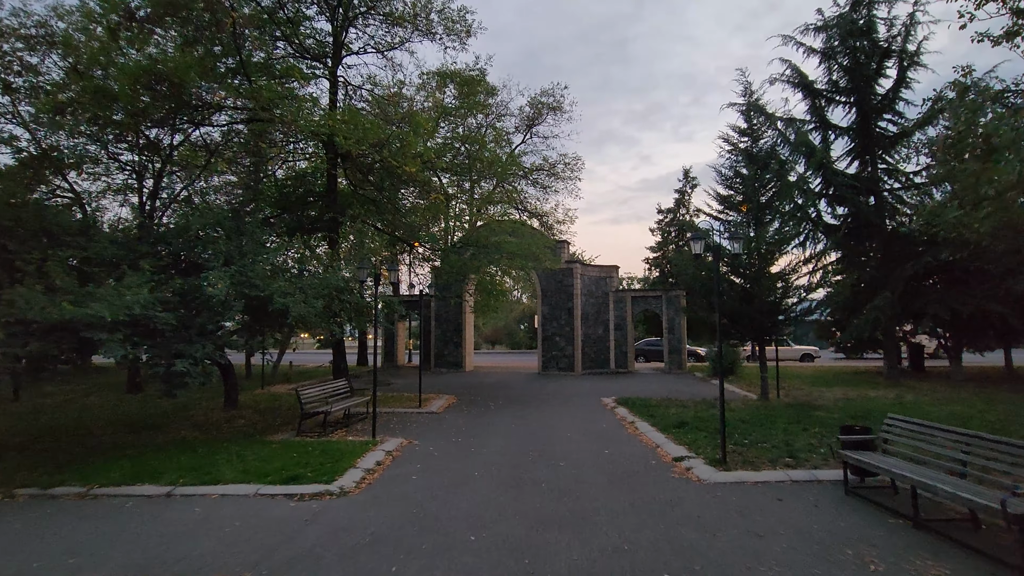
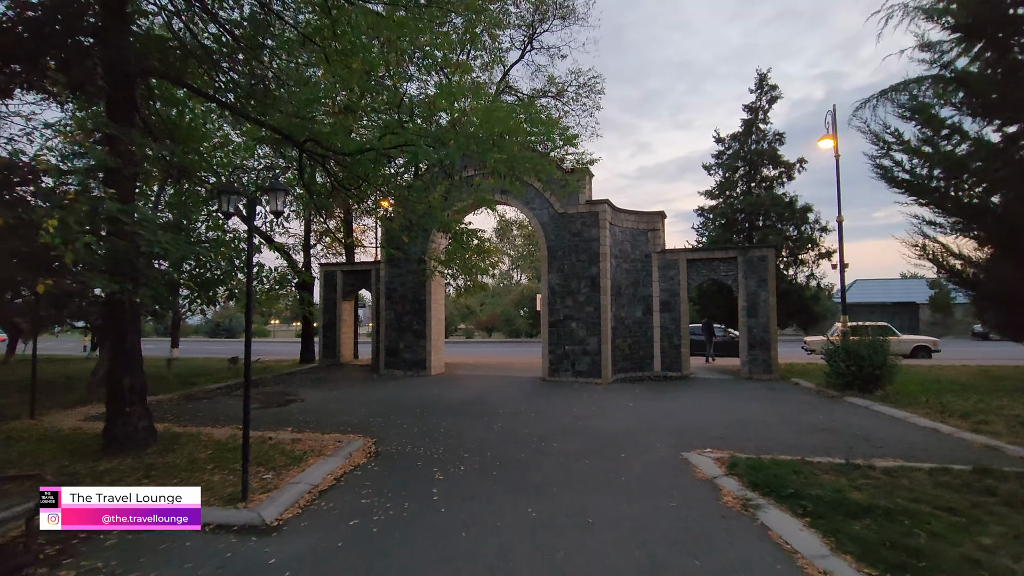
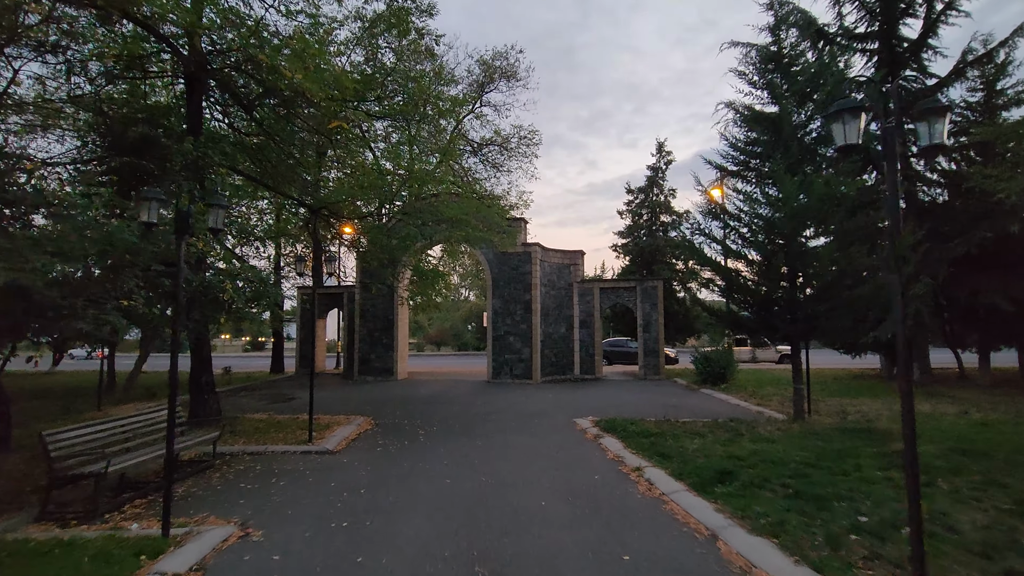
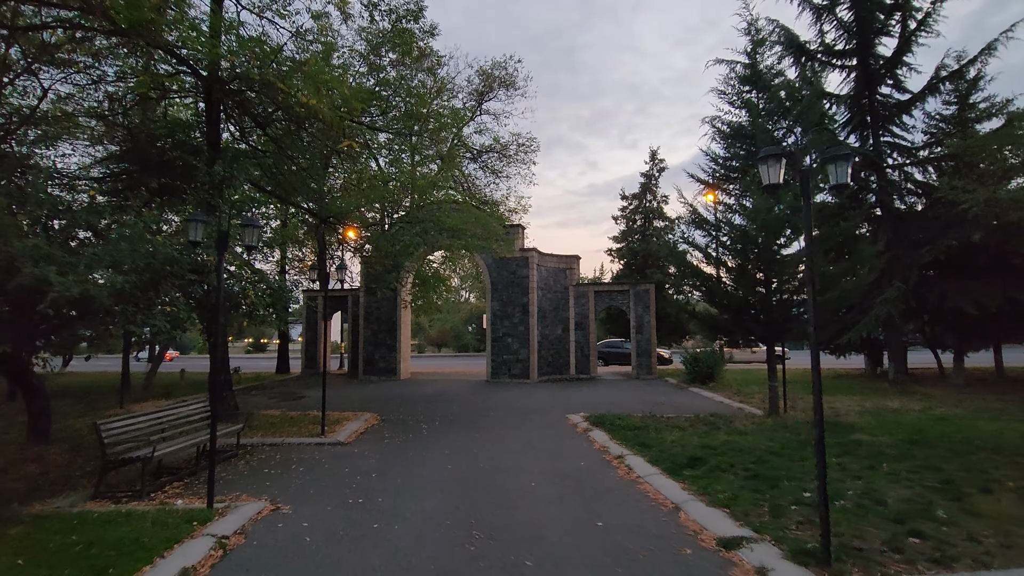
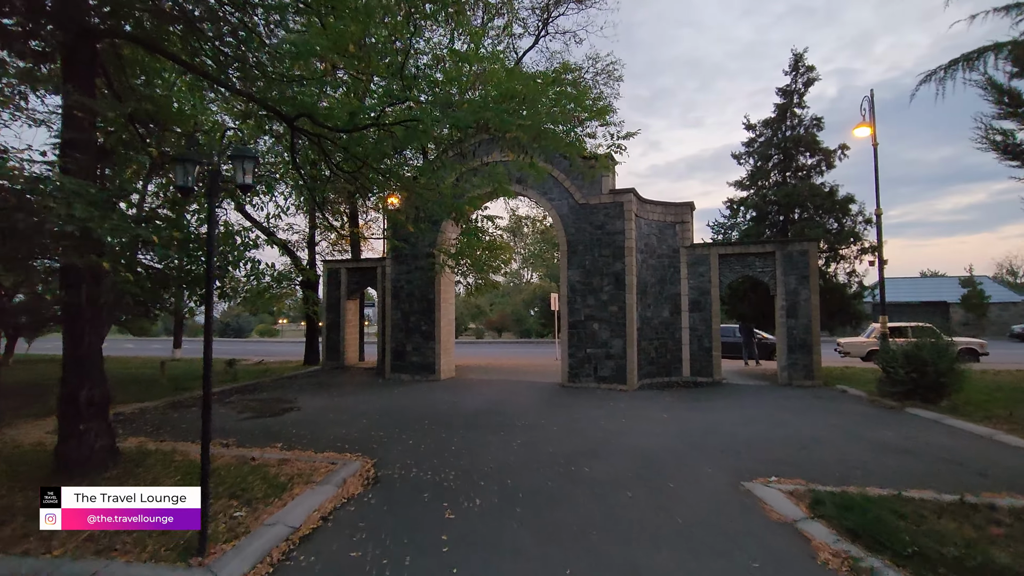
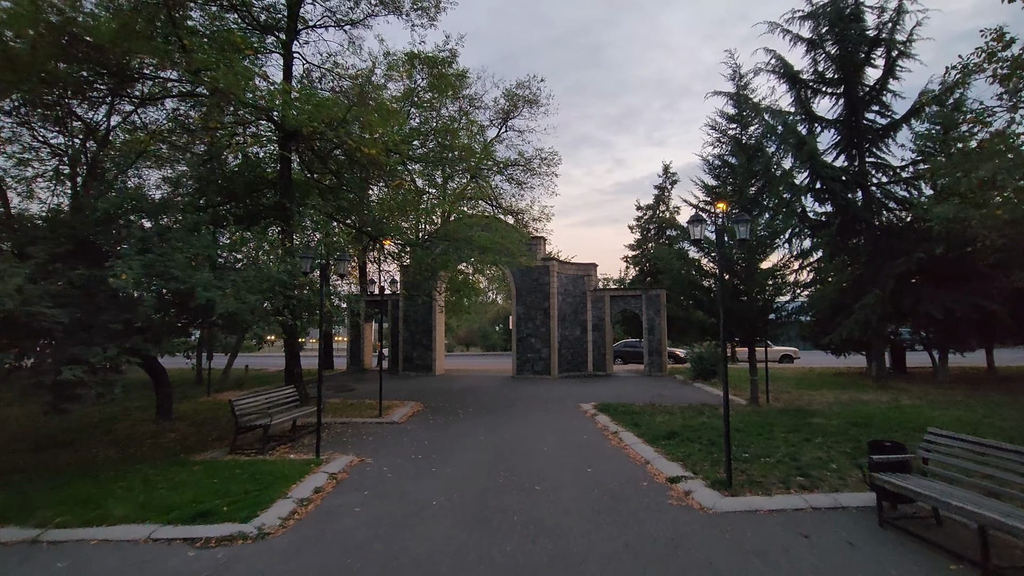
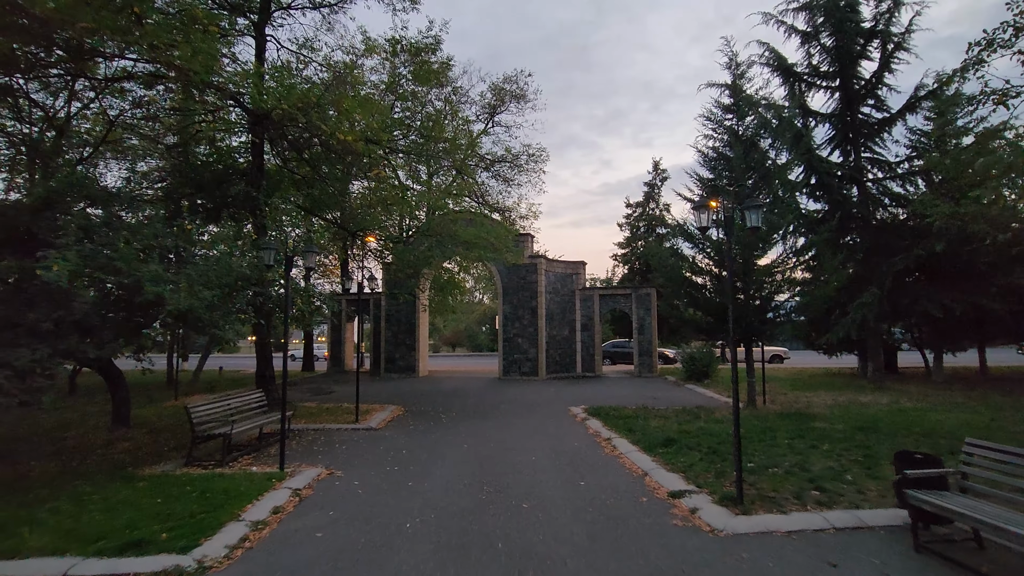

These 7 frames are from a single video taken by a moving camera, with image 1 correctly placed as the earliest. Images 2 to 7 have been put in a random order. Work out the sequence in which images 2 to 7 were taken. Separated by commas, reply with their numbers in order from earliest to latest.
6, 7, 4, 3, 2, 5
